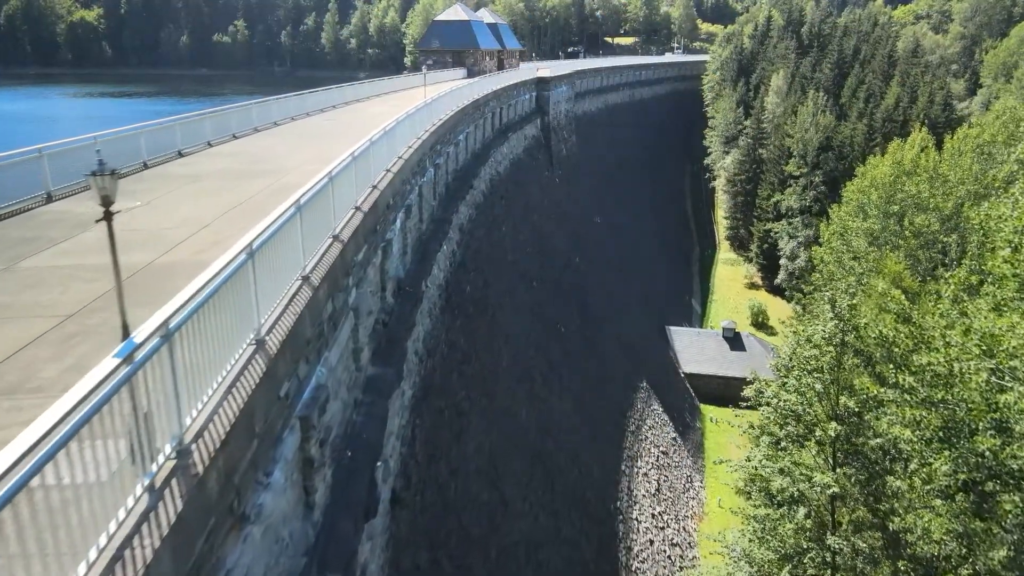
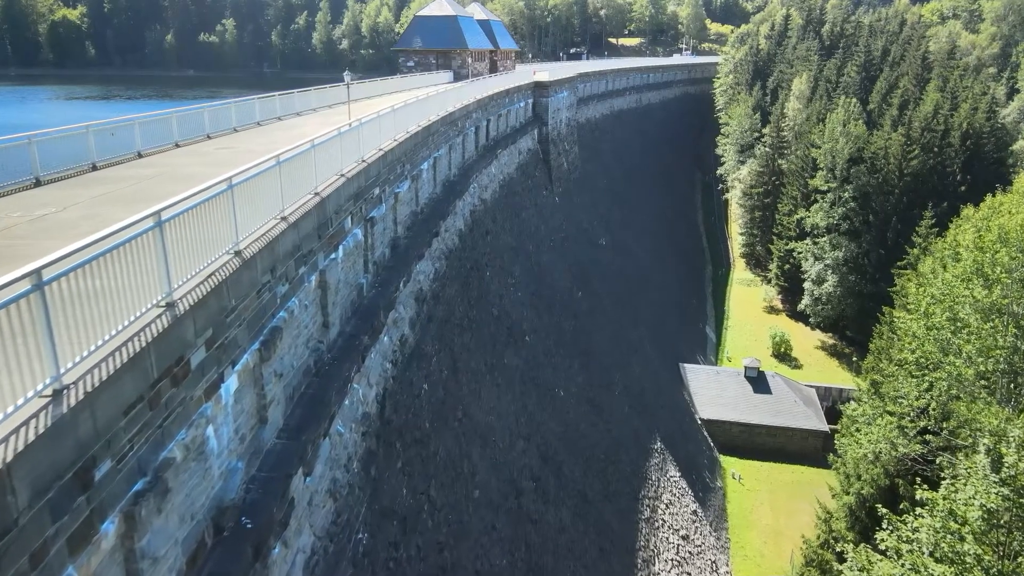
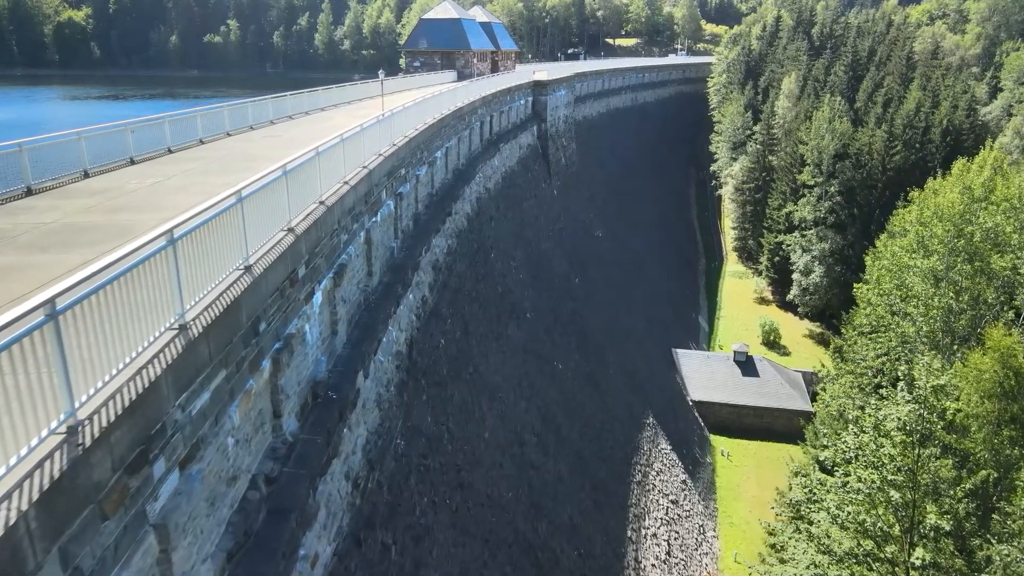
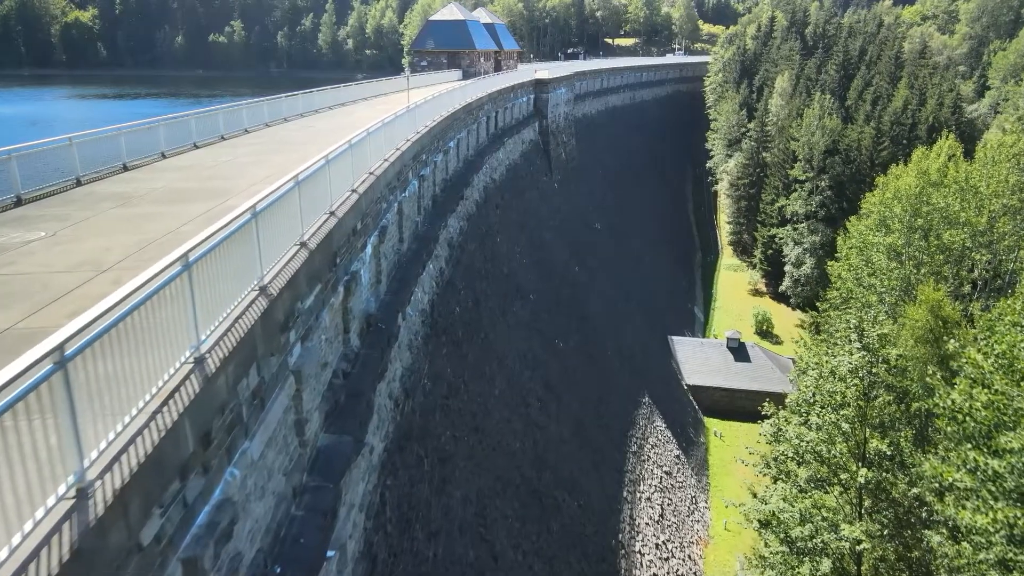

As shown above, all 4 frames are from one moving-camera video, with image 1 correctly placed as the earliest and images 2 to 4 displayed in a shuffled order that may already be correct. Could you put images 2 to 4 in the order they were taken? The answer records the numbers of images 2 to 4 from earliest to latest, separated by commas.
4, 3, 2
